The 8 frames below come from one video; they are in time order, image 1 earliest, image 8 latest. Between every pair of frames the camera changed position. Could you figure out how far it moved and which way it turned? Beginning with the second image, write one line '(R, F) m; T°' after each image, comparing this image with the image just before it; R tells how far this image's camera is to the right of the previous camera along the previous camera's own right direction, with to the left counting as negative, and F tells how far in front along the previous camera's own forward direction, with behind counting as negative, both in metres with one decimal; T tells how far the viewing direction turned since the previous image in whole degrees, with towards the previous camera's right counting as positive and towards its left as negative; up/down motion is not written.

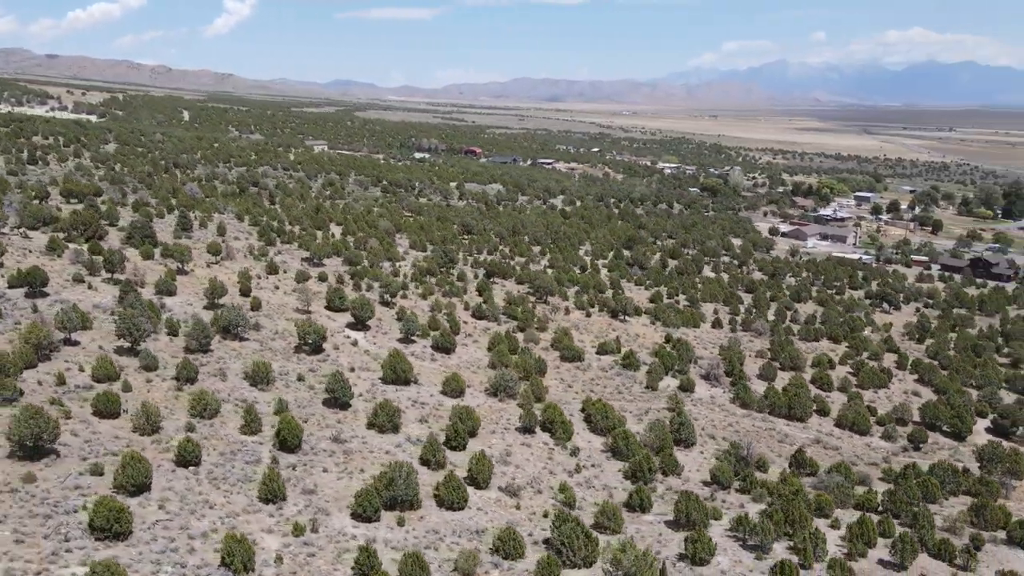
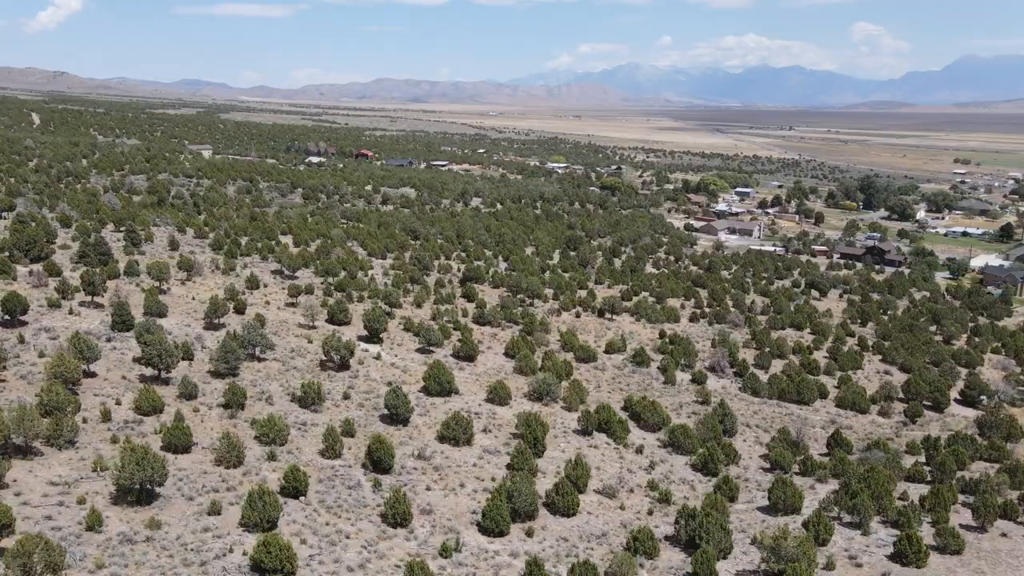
(-6.2, +0.4) m; +10°
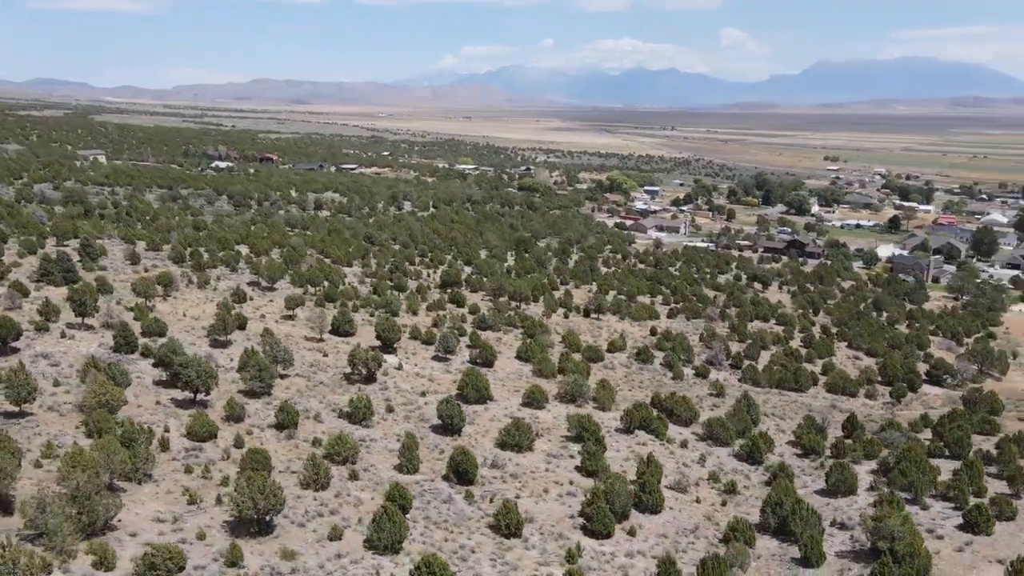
(-5.1, +0.3) m; +8°
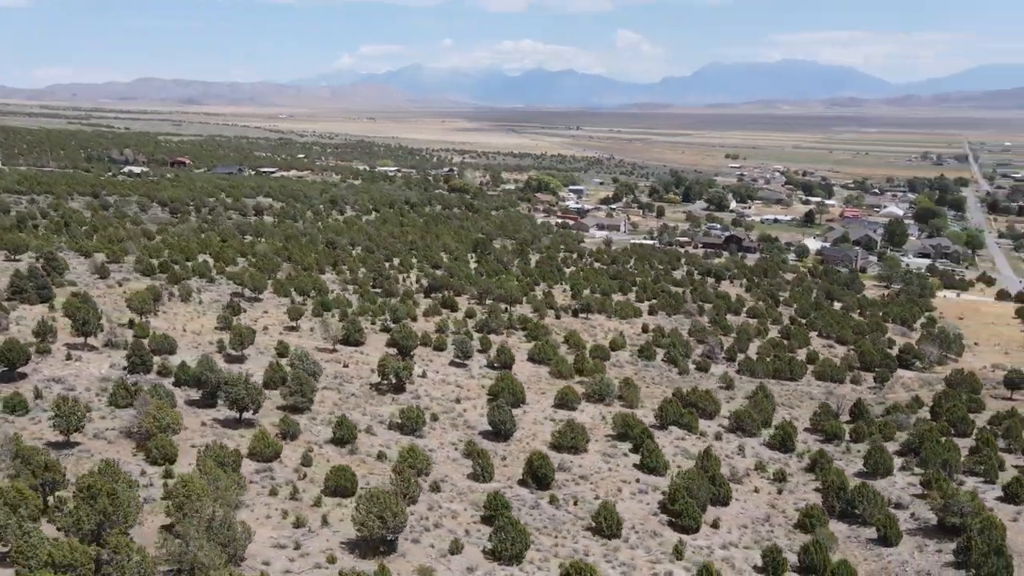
(-4.4, +0.2) m; +7°
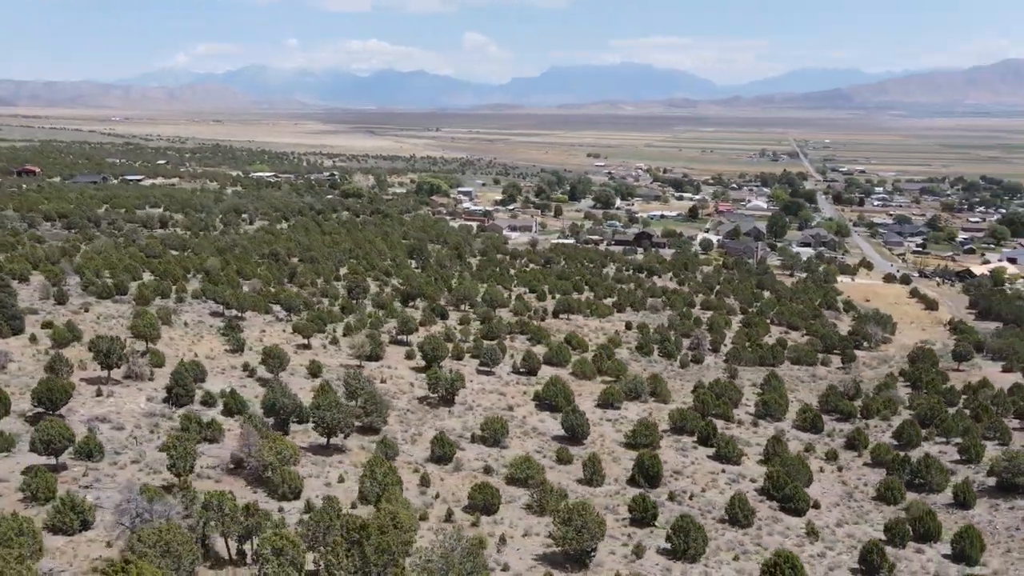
(-6.6, +0.5) m; +10°
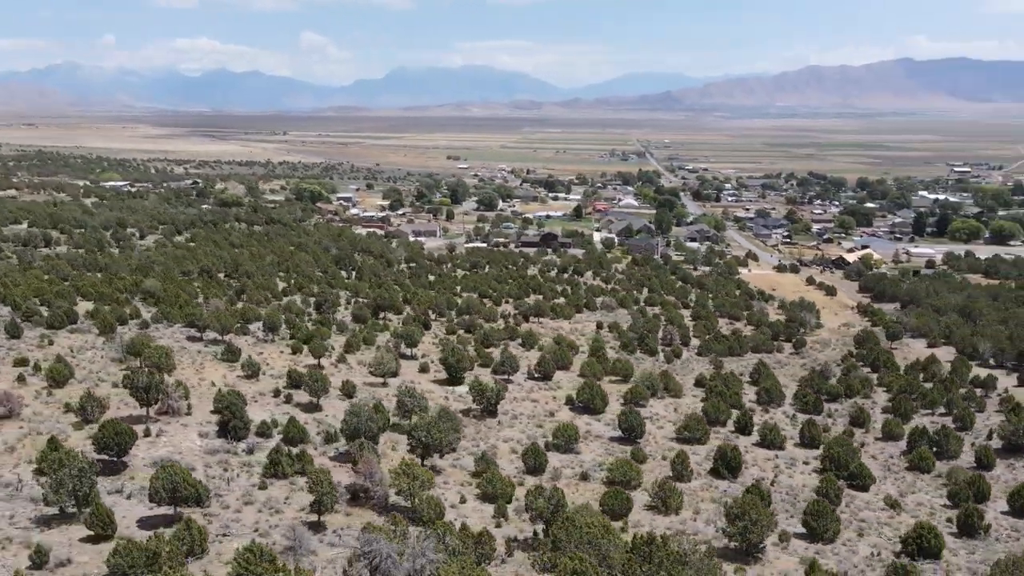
(-6.5, +0.4) m; +11°
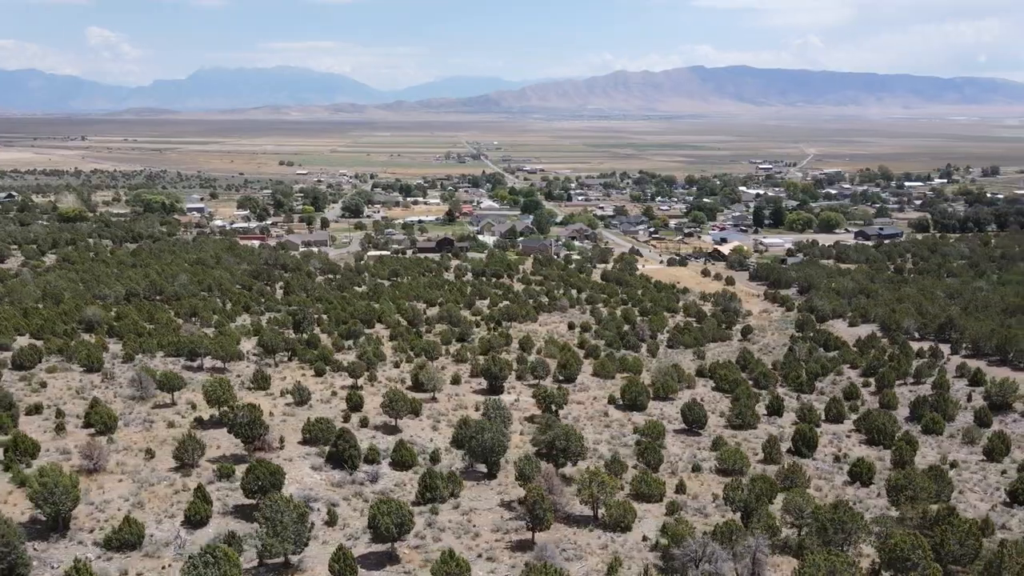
(-8.0, +0.6) m; +13°
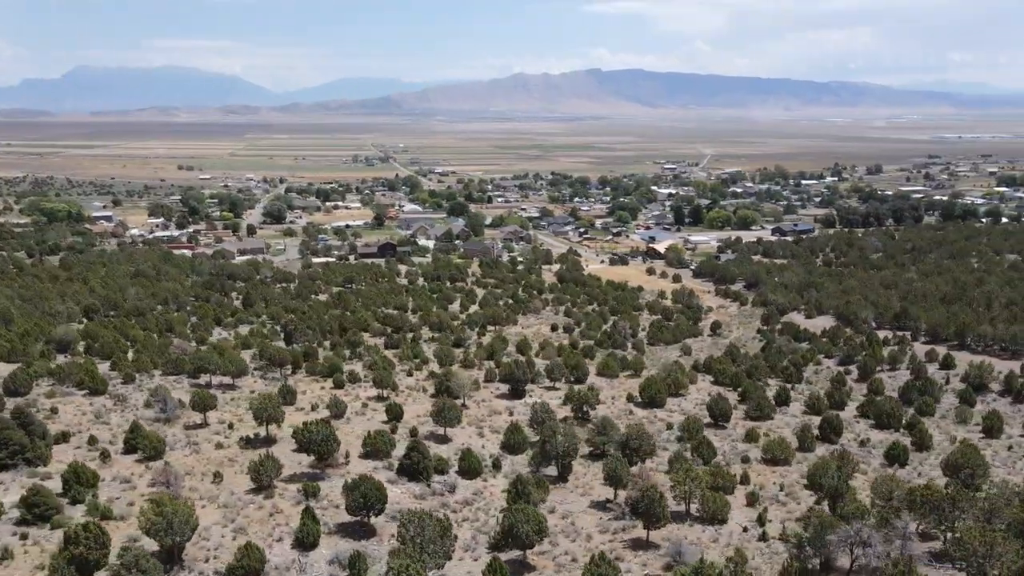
(-4.4, 0.0) m; +7°
